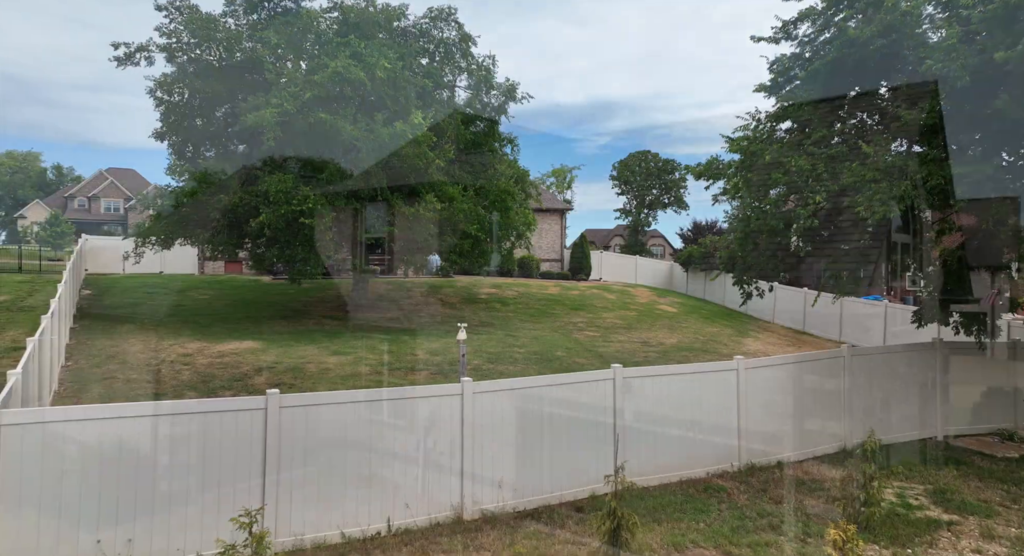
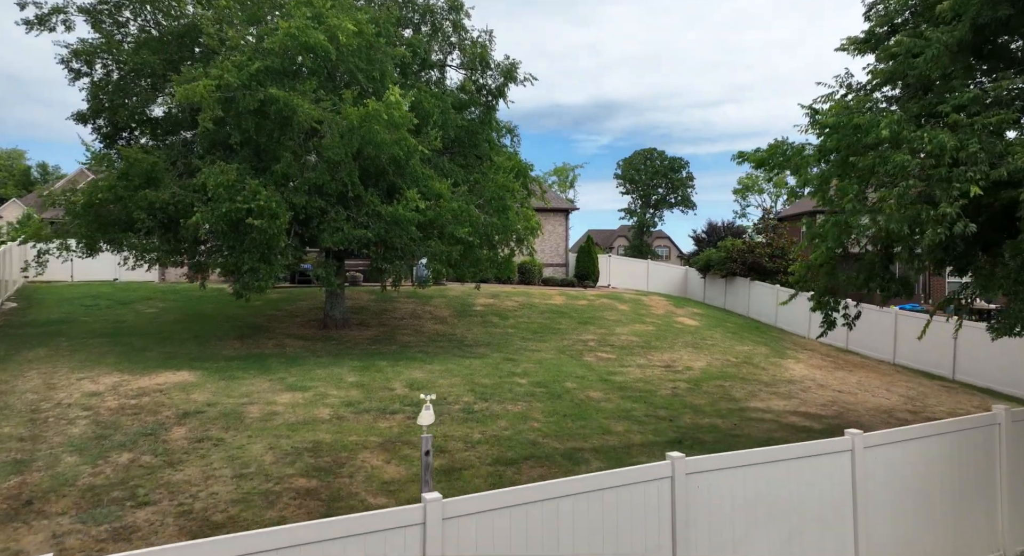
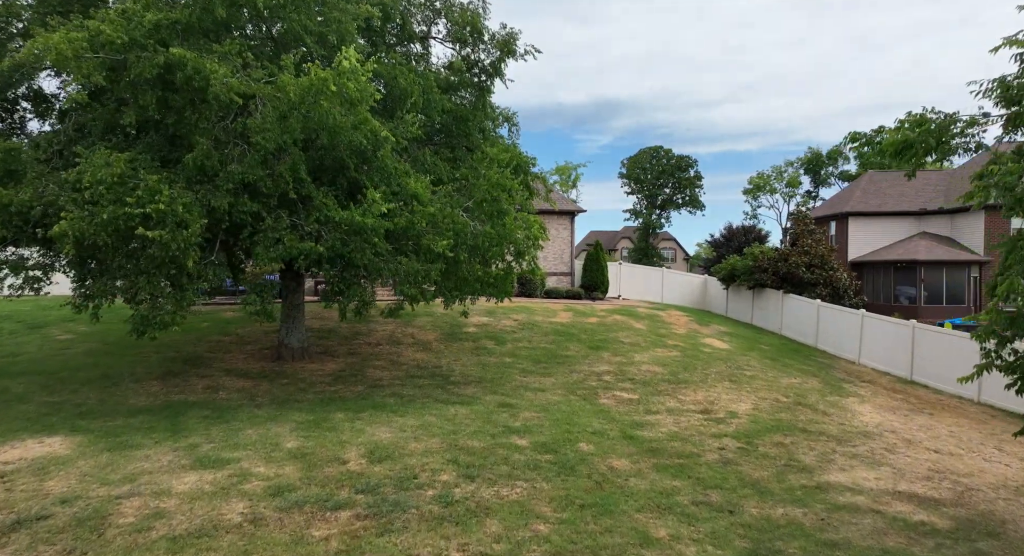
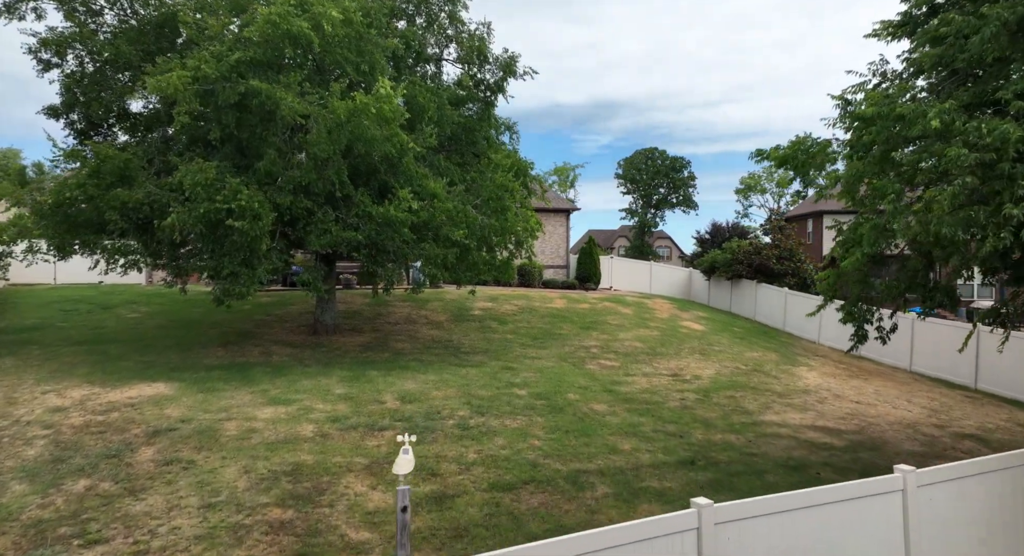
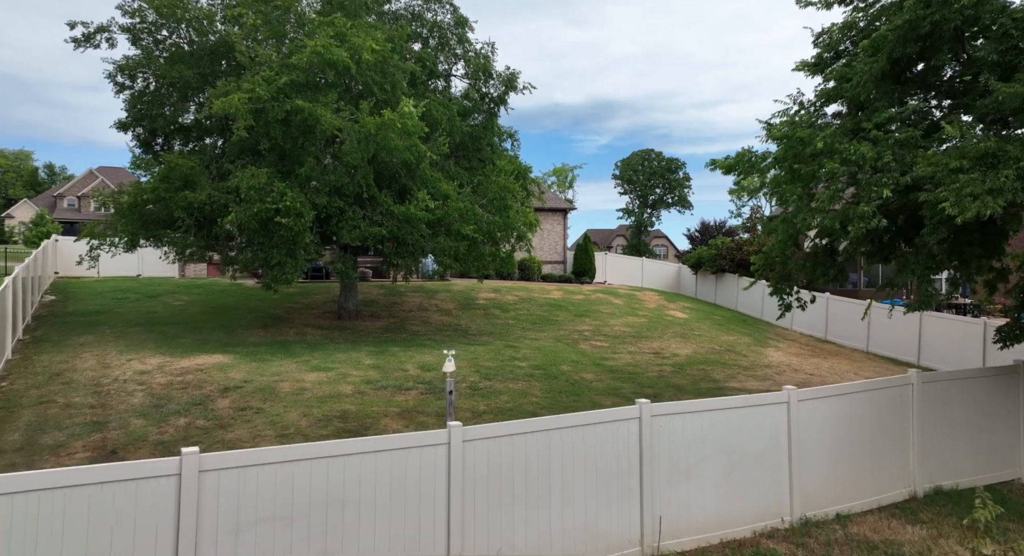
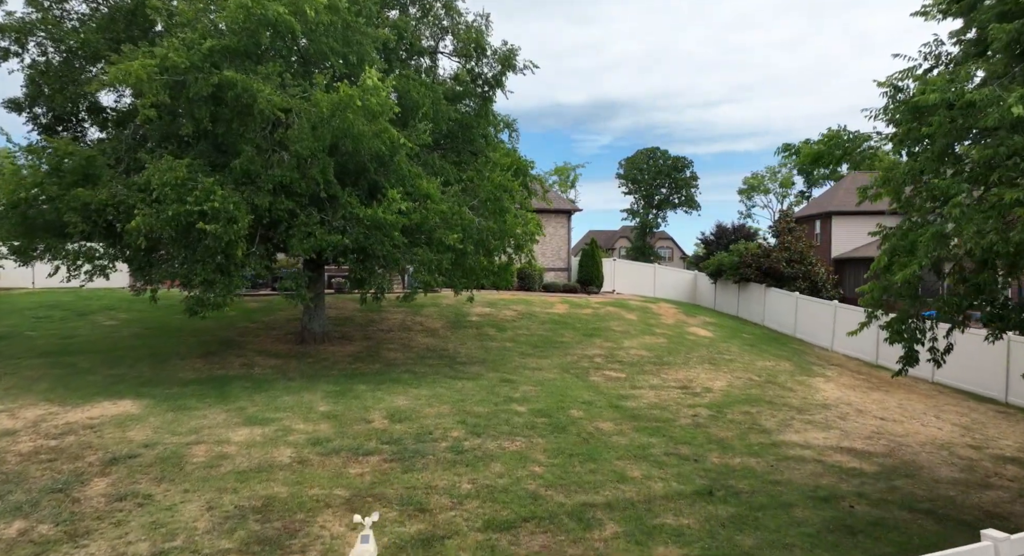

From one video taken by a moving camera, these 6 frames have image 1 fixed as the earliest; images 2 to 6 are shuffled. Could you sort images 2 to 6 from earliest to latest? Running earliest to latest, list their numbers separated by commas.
5, 2, 4, 6, 3
